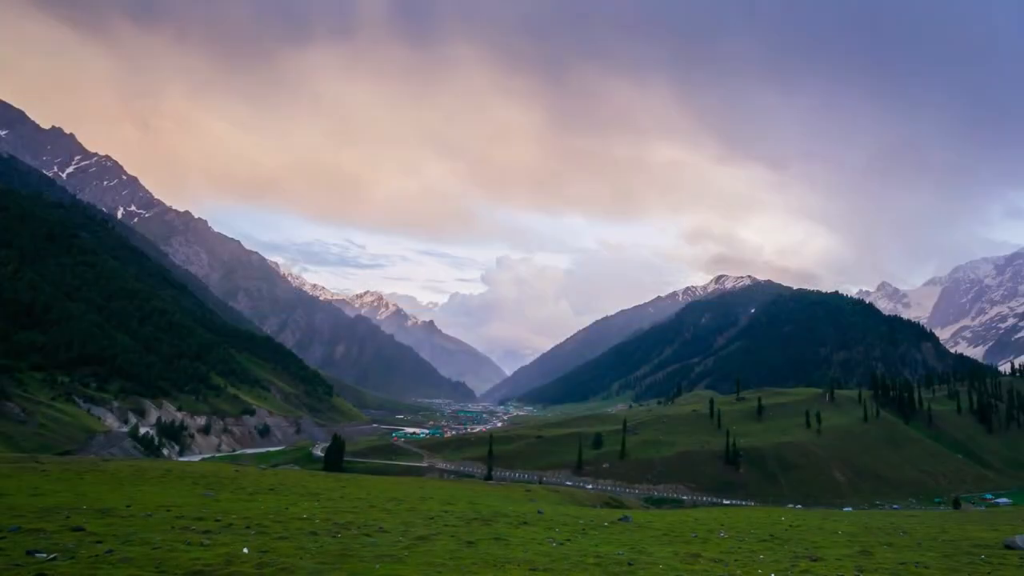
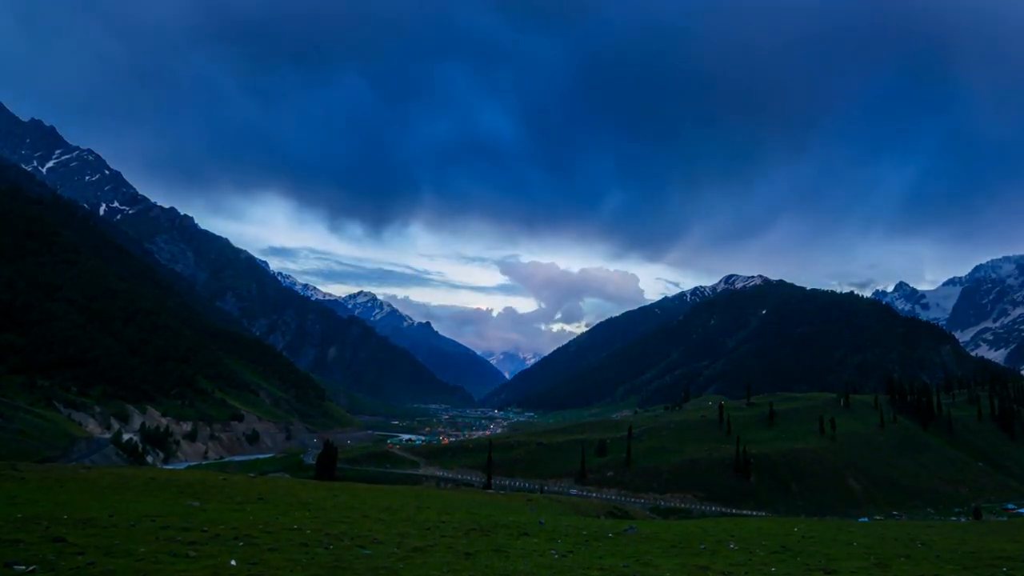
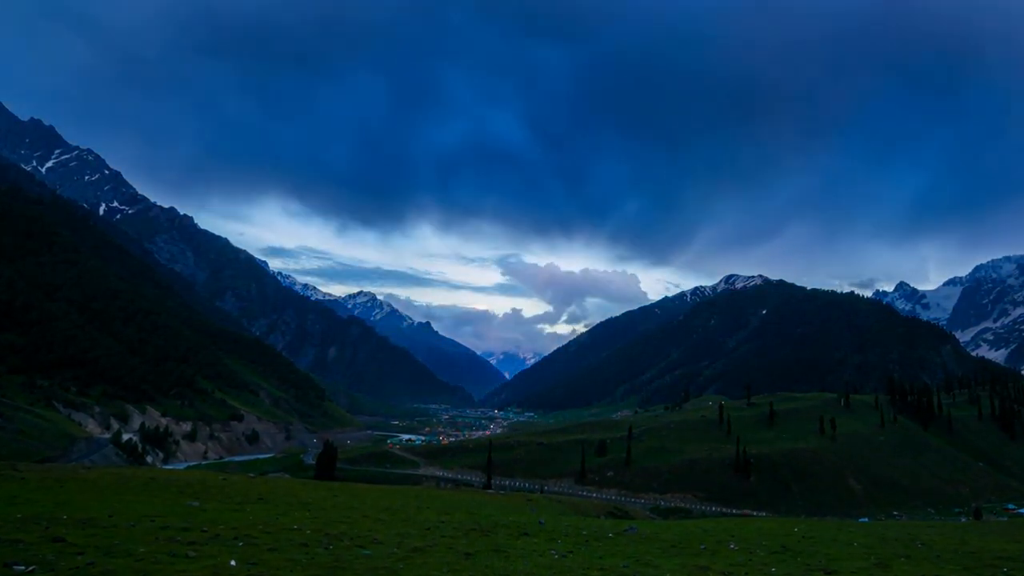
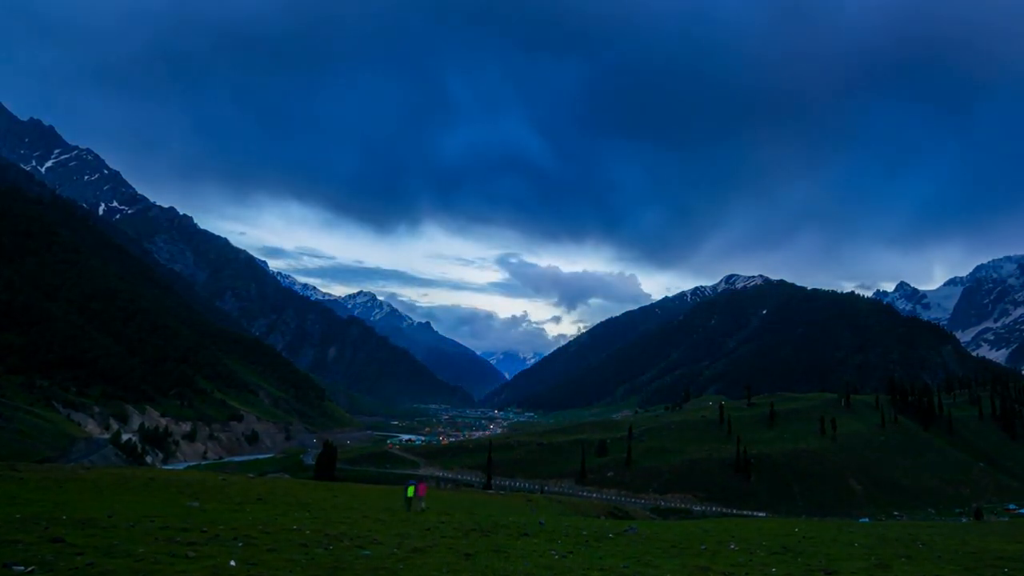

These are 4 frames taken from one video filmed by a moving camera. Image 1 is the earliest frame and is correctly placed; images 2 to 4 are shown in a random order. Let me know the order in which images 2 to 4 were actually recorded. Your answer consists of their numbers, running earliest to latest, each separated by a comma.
2, 3, 4
